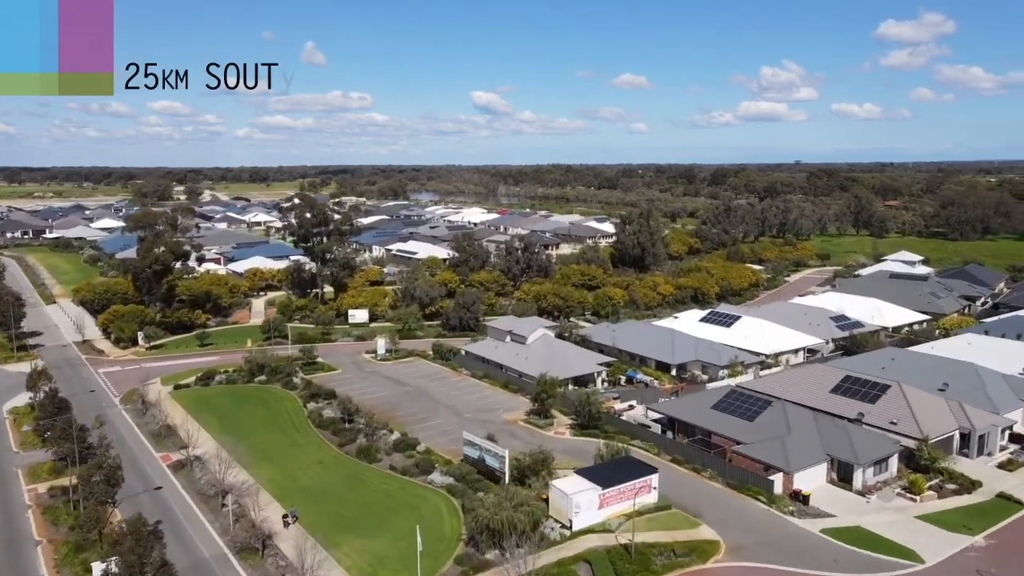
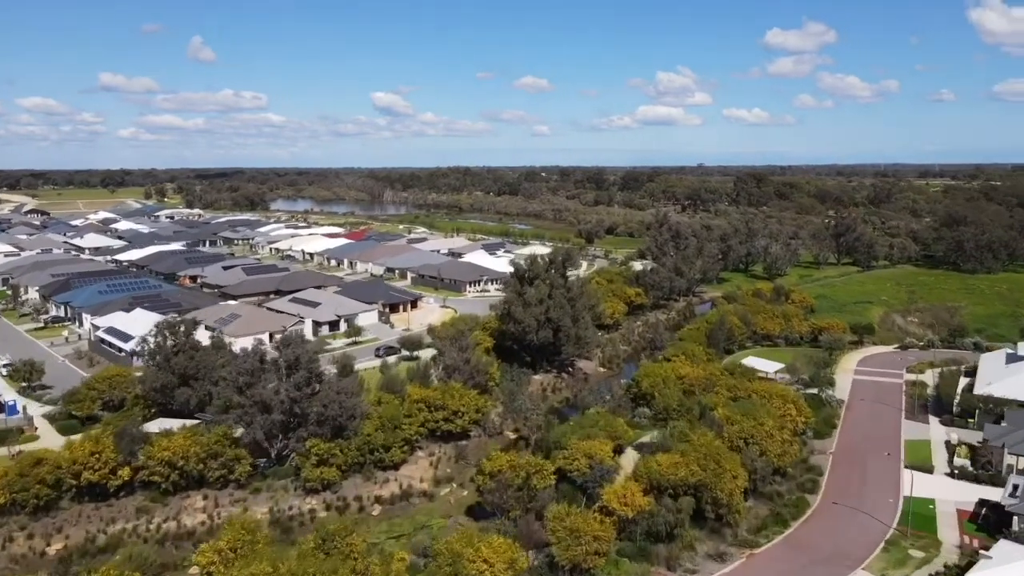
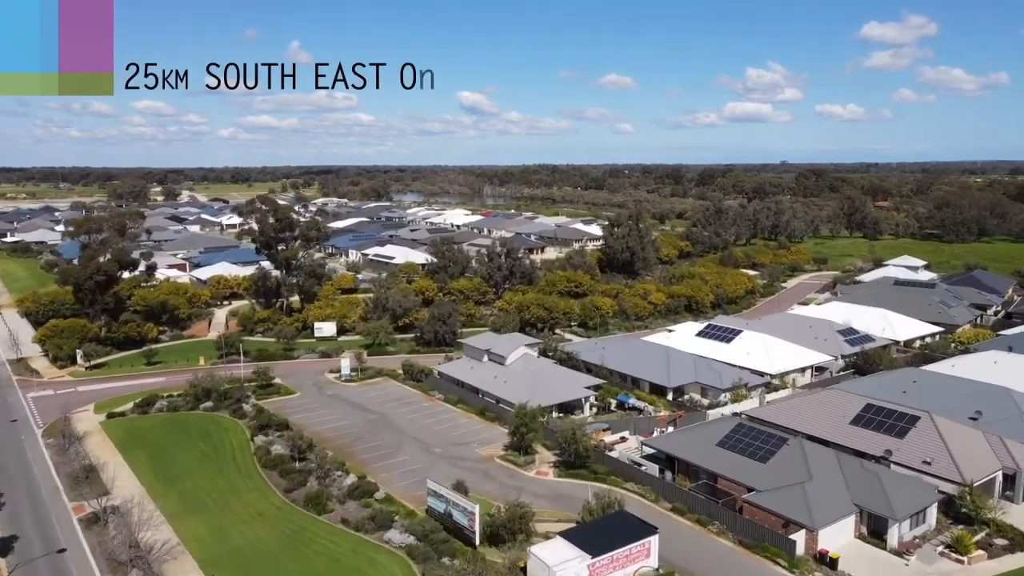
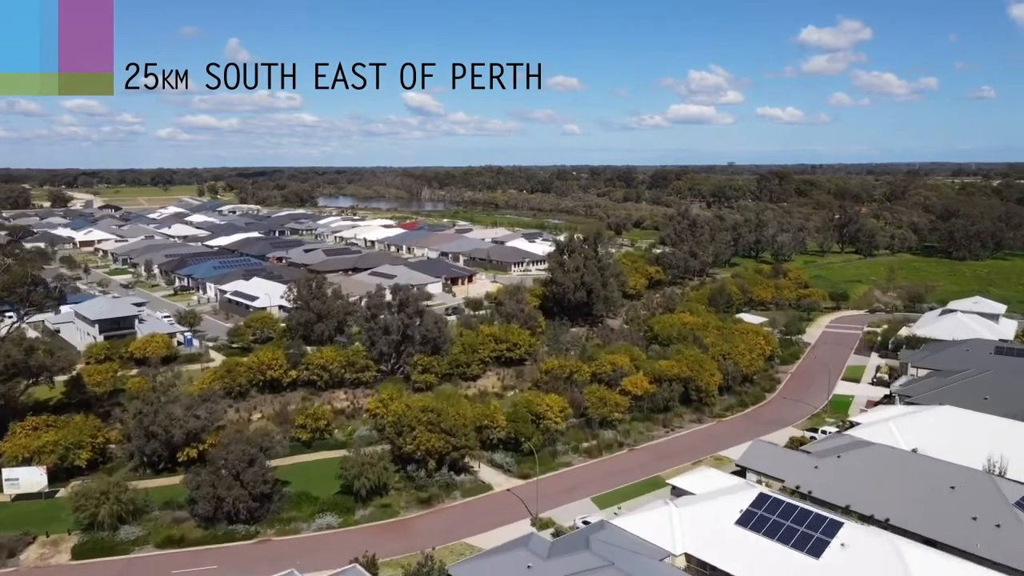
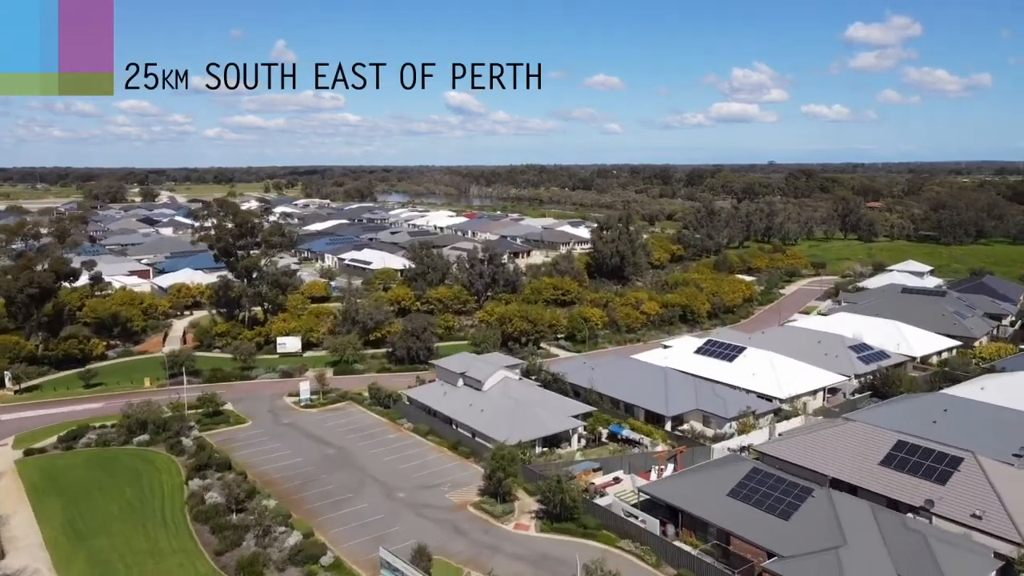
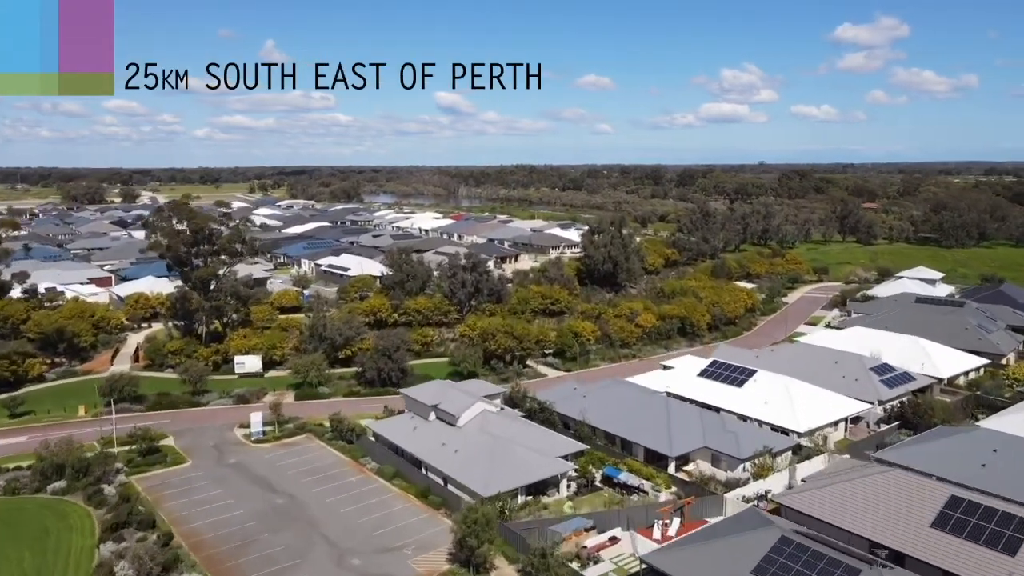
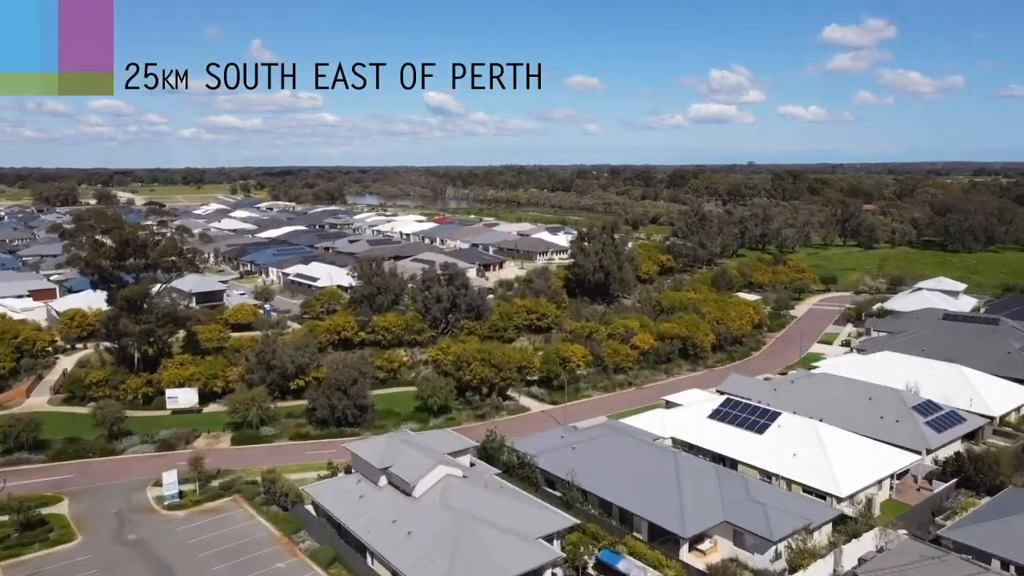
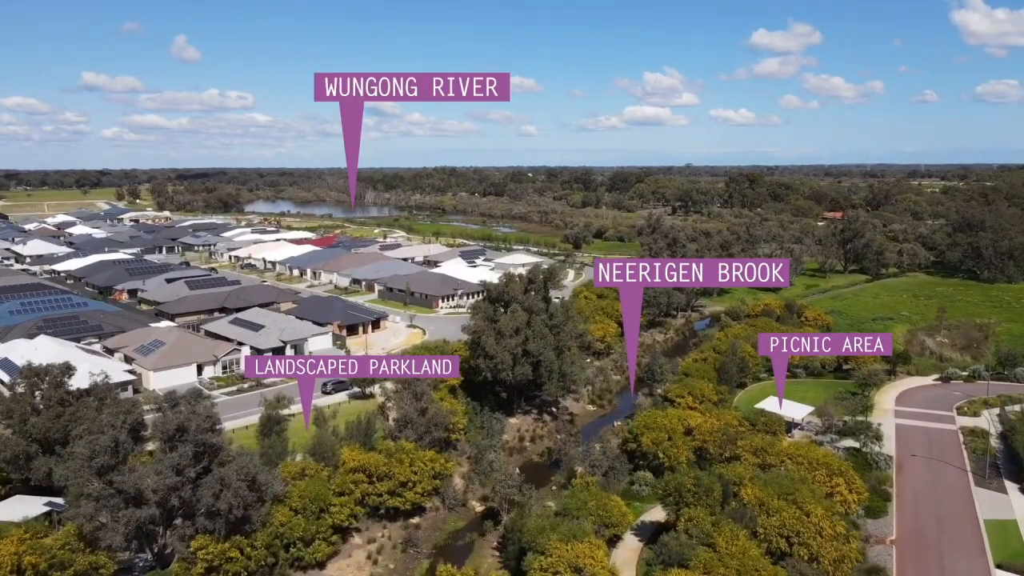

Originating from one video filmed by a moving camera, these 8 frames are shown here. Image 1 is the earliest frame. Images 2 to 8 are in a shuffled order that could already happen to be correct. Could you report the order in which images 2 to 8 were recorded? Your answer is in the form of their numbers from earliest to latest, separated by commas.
3, 5, 6, 7, 4, 2, 8
